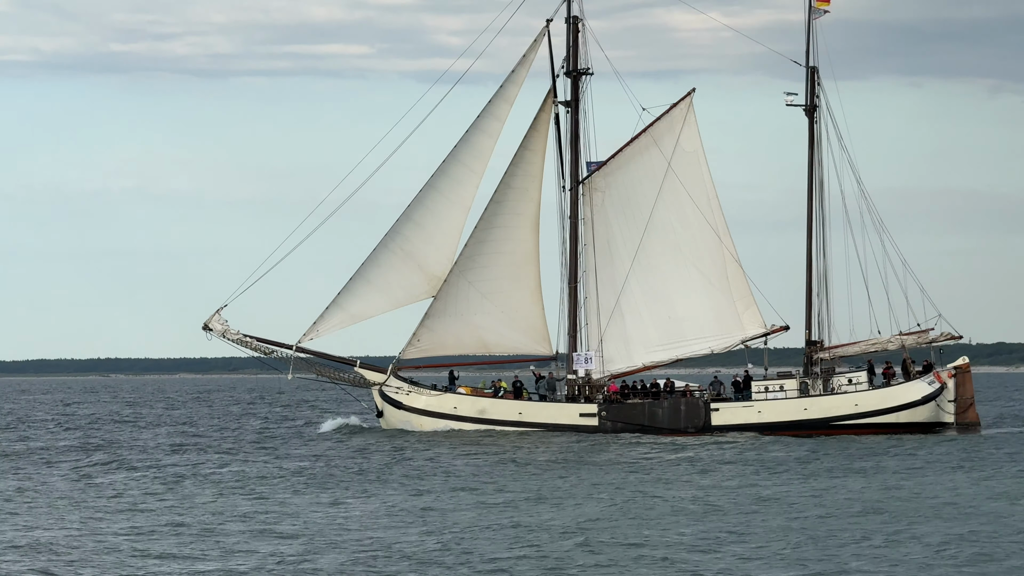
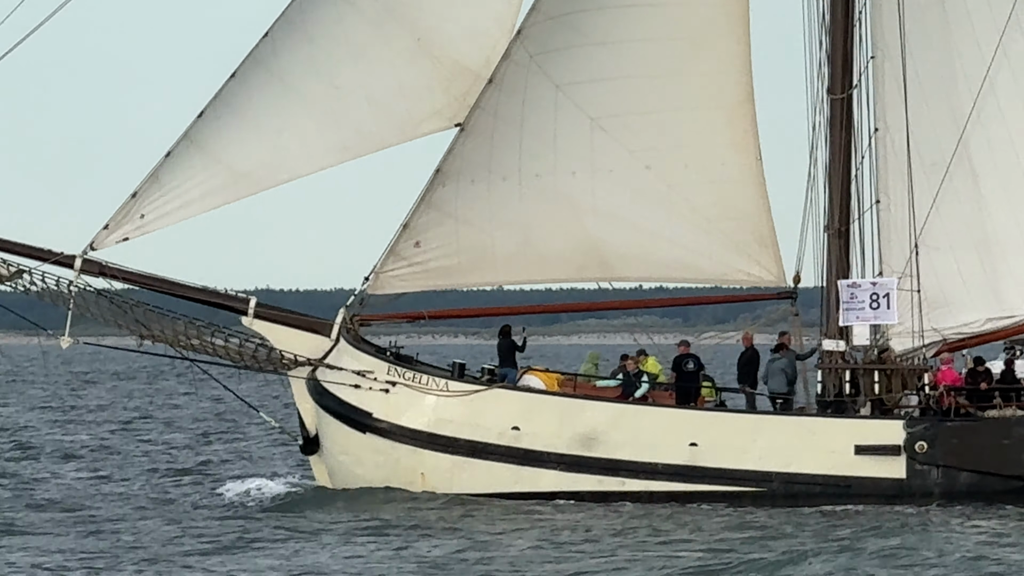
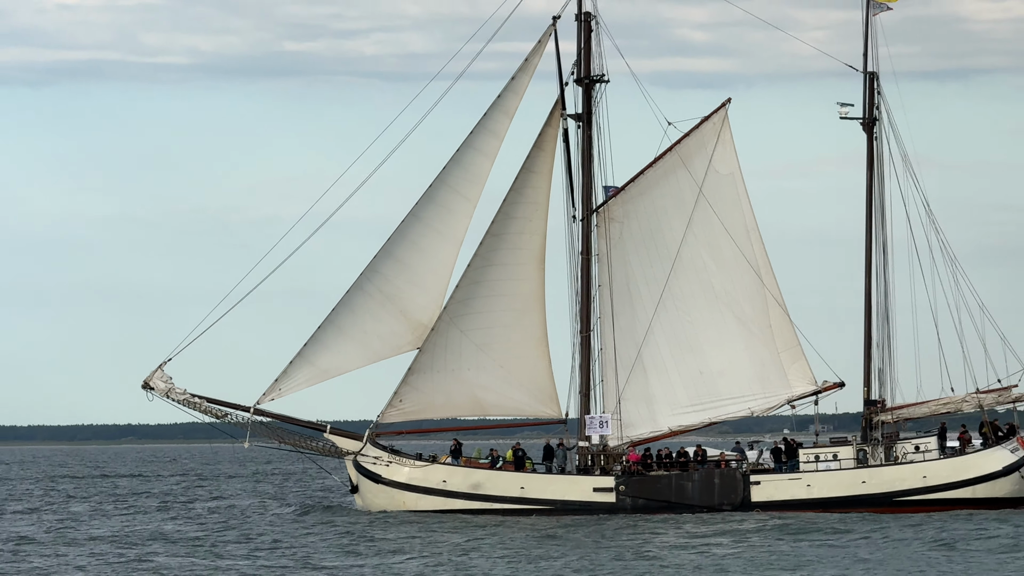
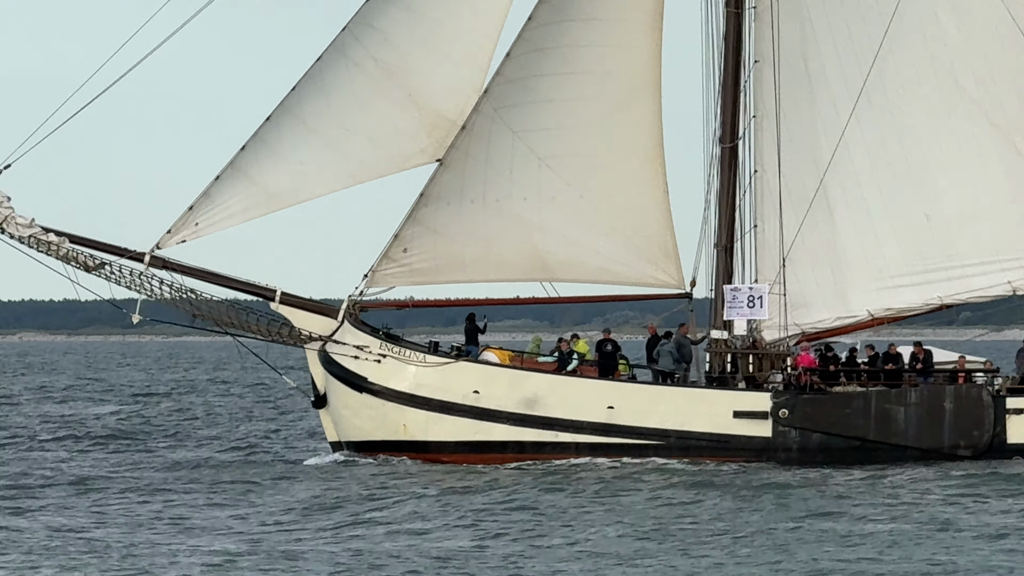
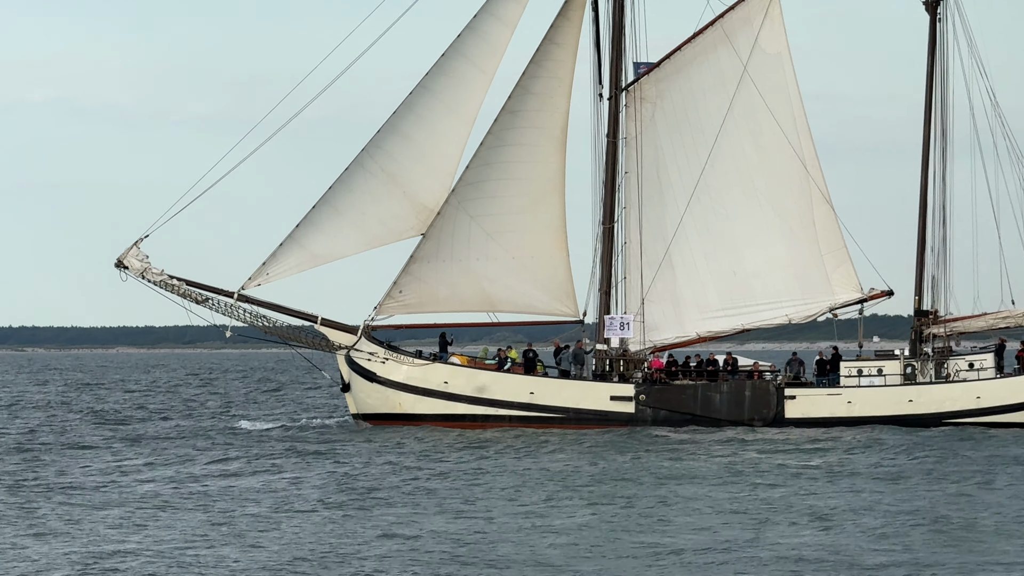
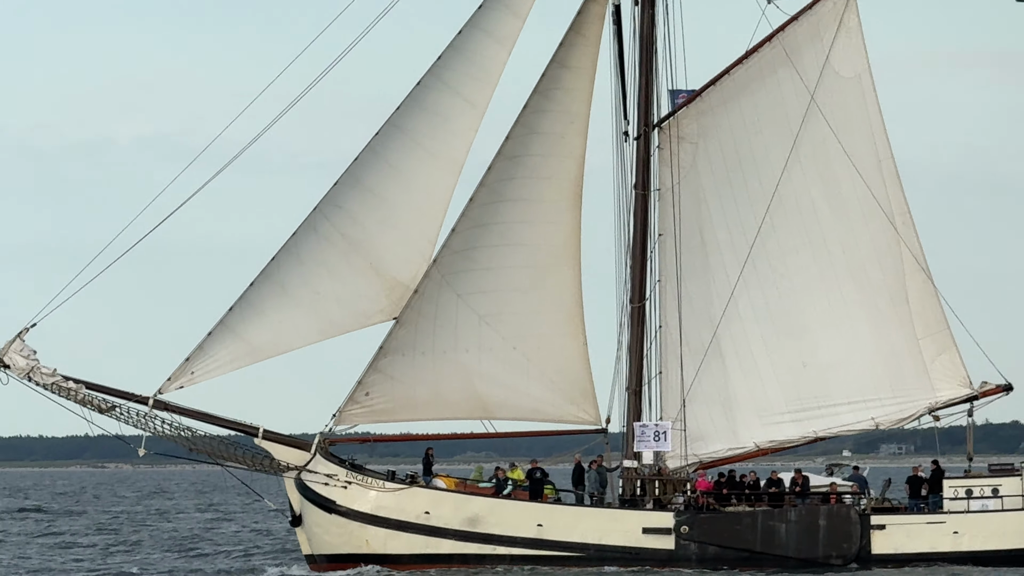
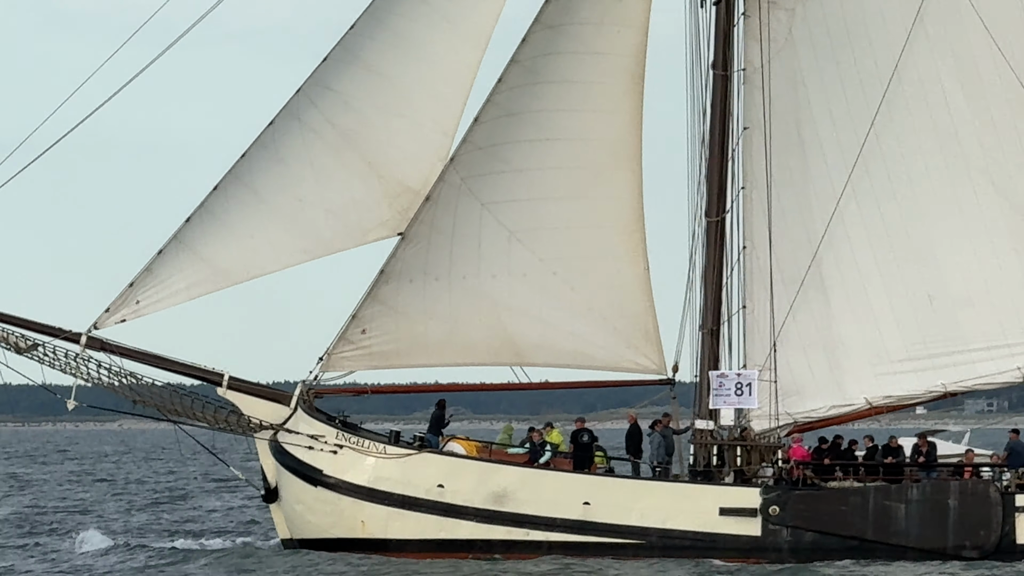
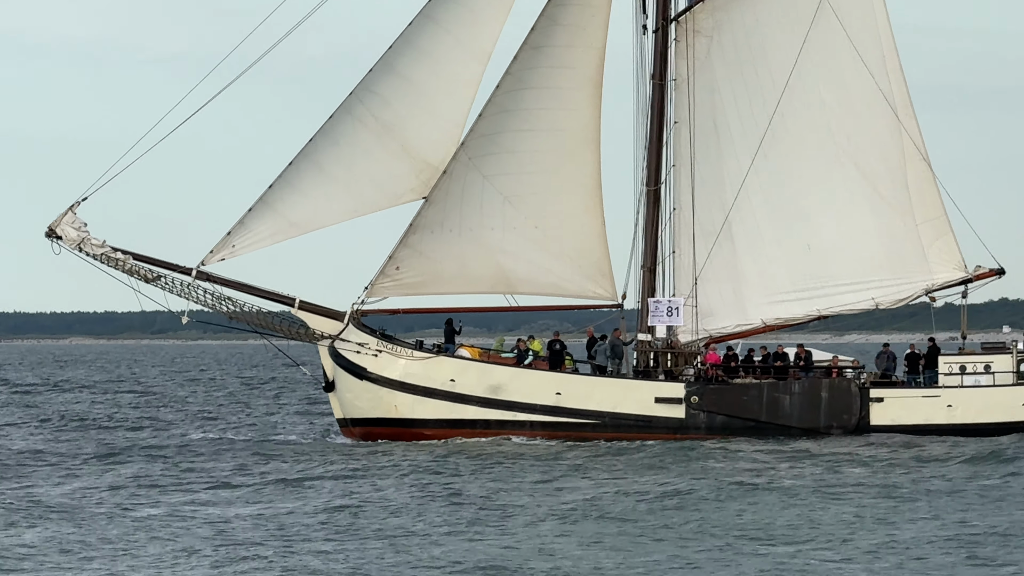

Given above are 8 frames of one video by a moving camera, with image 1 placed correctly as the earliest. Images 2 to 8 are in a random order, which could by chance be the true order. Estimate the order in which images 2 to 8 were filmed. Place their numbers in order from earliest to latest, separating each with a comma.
5, 8, 4, 2, 7, 6, 3
